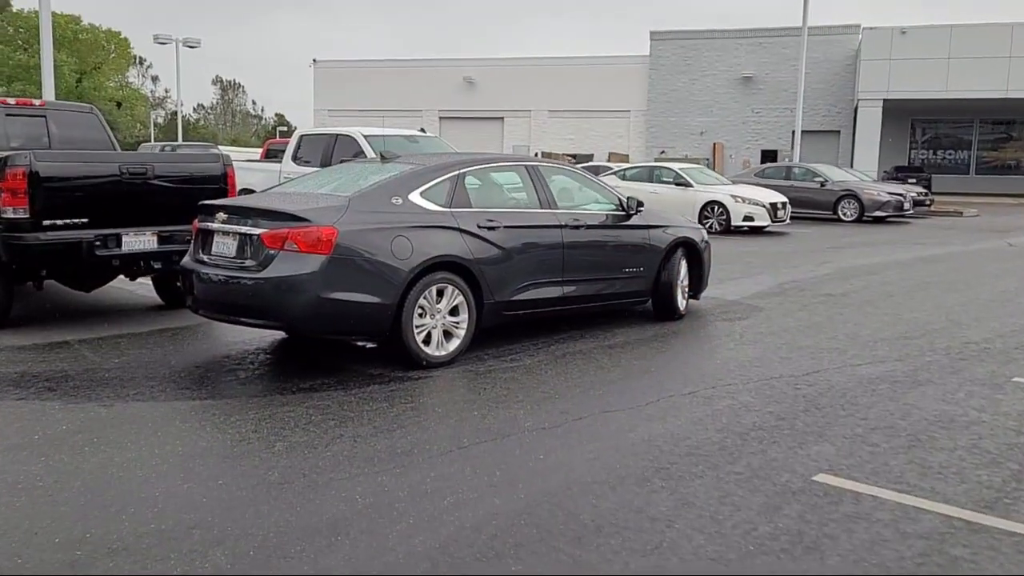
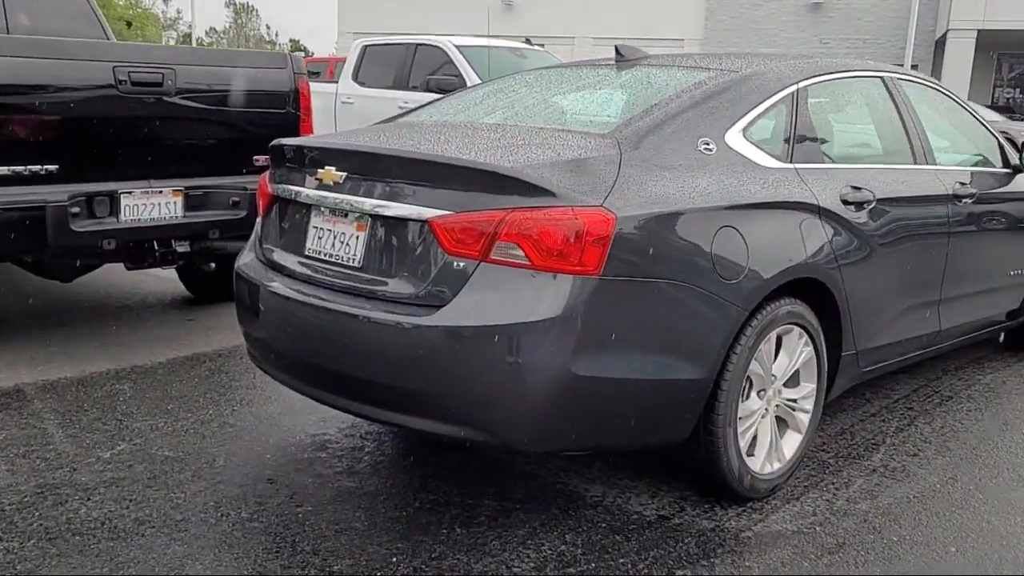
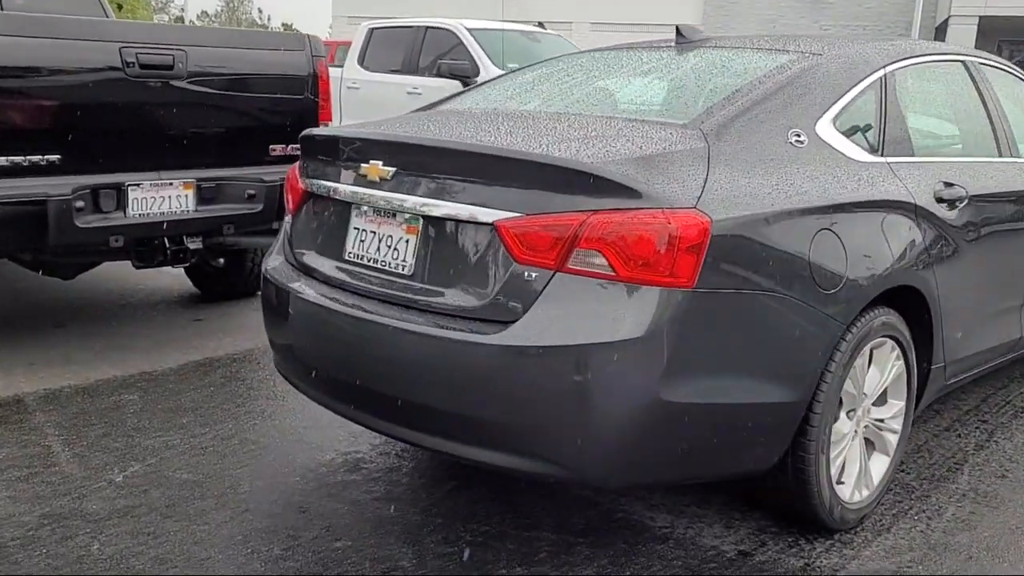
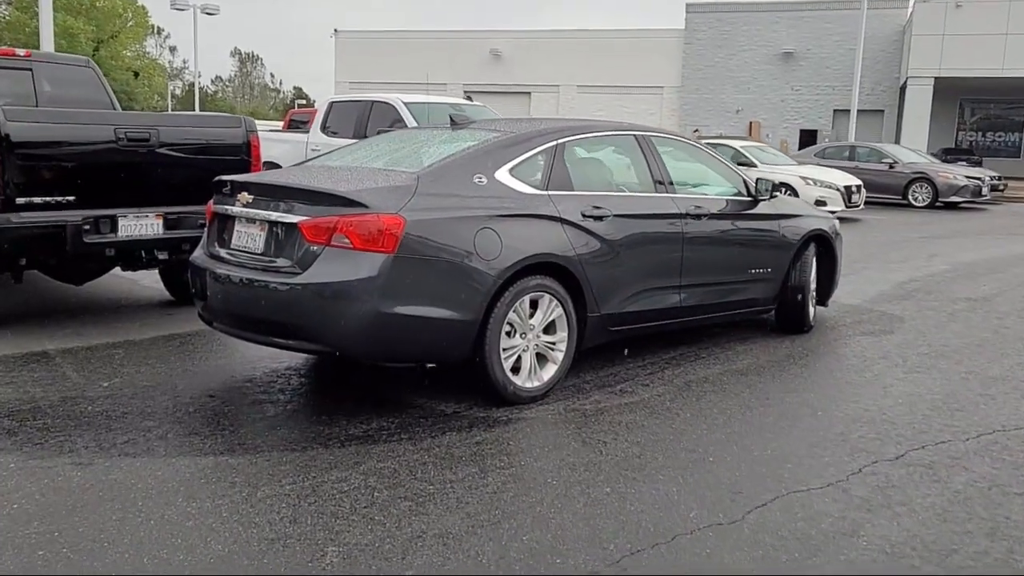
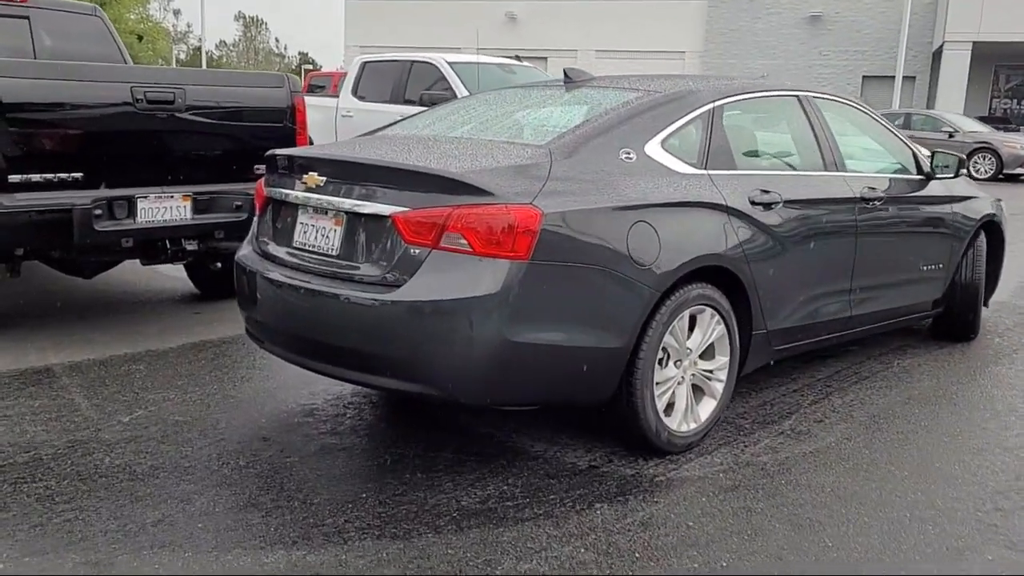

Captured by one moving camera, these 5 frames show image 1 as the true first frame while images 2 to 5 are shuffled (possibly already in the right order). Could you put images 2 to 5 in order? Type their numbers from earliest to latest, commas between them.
4, 5, 2, 3
